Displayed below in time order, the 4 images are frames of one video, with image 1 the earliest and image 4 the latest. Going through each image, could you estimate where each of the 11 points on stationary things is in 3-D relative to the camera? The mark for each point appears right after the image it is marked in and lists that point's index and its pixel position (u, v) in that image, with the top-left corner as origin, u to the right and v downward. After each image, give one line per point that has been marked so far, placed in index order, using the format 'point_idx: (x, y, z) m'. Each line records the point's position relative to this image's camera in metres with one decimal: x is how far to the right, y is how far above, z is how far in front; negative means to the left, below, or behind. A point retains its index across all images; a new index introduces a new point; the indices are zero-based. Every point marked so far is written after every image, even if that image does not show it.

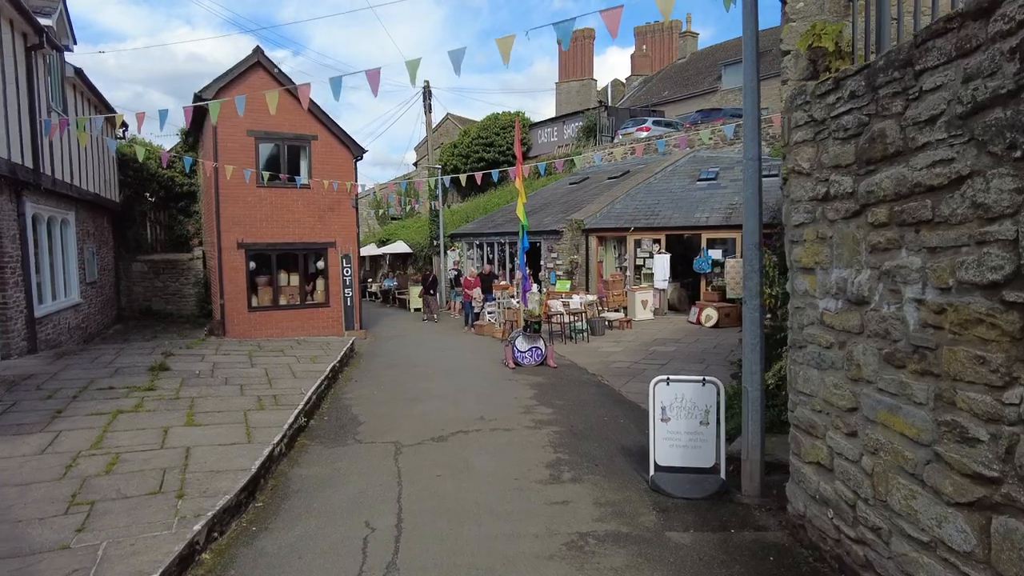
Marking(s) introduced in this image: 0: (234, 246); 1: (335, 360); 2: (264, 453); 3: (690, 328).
0: (-6.7, +1.0, +15.5) m
1: (-2.9, -1.2, +10.4) m
2: (-2.1, -1.4, +5.4) m
3: (+4.4, -1.0, +15.8) m
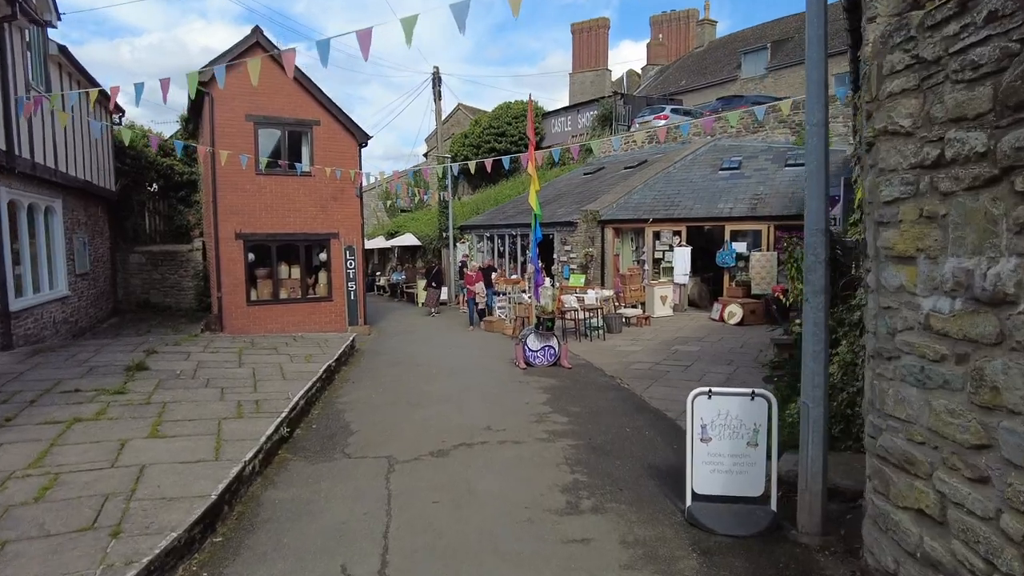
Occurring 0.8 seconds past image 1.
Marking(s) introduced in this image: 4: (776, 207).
0: (-6.5, +1.2, +14.8) m
1: (-2.7, -1.1, +9.7) m
2: (-2.0, -1.3, +4.7) m
3: (+4.7, -0.9, +14.9) m
4: (+6.5, +2.0, +15.8) m
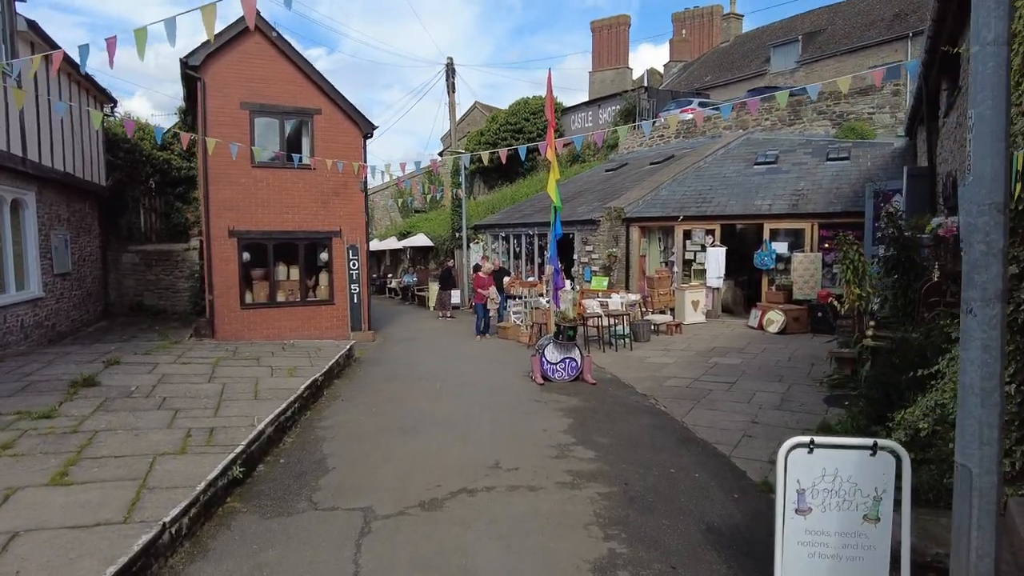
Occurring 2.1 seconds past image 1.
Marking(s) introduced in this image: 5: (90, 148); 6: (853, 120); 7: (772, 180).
0: (-6.1, +1.1, +13.6) m
1: (-2.5, -1.1, +8.4) m
2: (-2.0, -1.3, +3.4) m
3: (+5.0, -1.0, +13.4) m
4: (+6.8, +1.9, +14.3) m
5: (-9.6, +3.2, +14.6) m
6: (+9.8, +4.8, +18.4) m
7: (+6.5, +2.7, +16.1) m
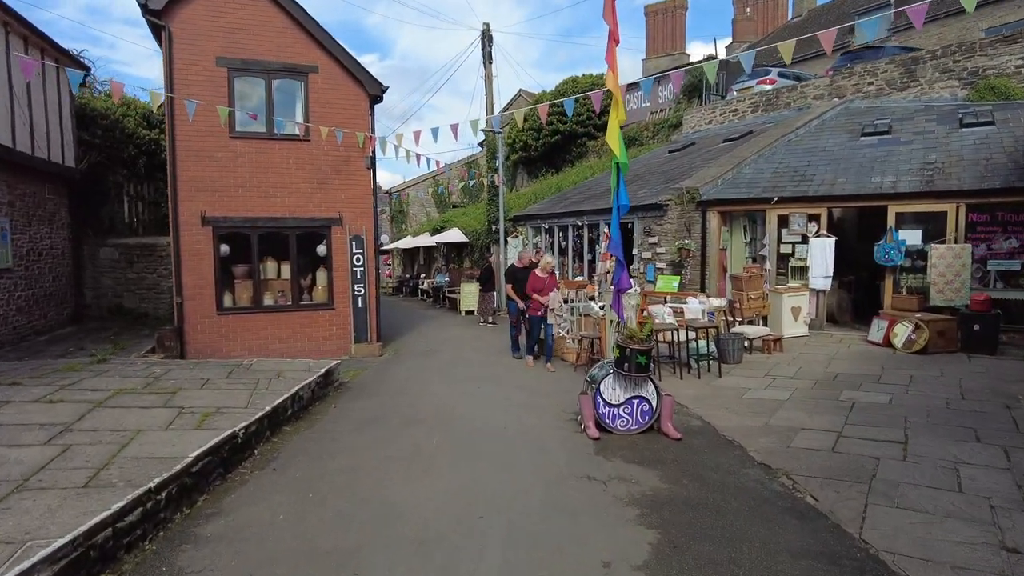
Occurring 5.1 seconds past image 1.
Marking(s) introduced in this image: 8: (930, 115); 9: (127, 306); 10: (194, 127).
0: (-5.4, +1.1, +10.9) m
1: (-2.2, -1.1, +5.5) m
2: (-2.0, -1.3, +0.4) m
3: (+5.7, -1.0, +9.9) m
4: (+7.6, +1.8, +10.6) m
5: (-8.8, +3.2, +12.2) m
6: (+10.9, +4.8, +14.6) m
7: (+7.4, +2.7, +12.5) m
8: (+9.0, +3.8, +13.8) m
9: (-8.6, -0.4, +14.4) m
10: (-5.4, +2.7, +10.9) m
